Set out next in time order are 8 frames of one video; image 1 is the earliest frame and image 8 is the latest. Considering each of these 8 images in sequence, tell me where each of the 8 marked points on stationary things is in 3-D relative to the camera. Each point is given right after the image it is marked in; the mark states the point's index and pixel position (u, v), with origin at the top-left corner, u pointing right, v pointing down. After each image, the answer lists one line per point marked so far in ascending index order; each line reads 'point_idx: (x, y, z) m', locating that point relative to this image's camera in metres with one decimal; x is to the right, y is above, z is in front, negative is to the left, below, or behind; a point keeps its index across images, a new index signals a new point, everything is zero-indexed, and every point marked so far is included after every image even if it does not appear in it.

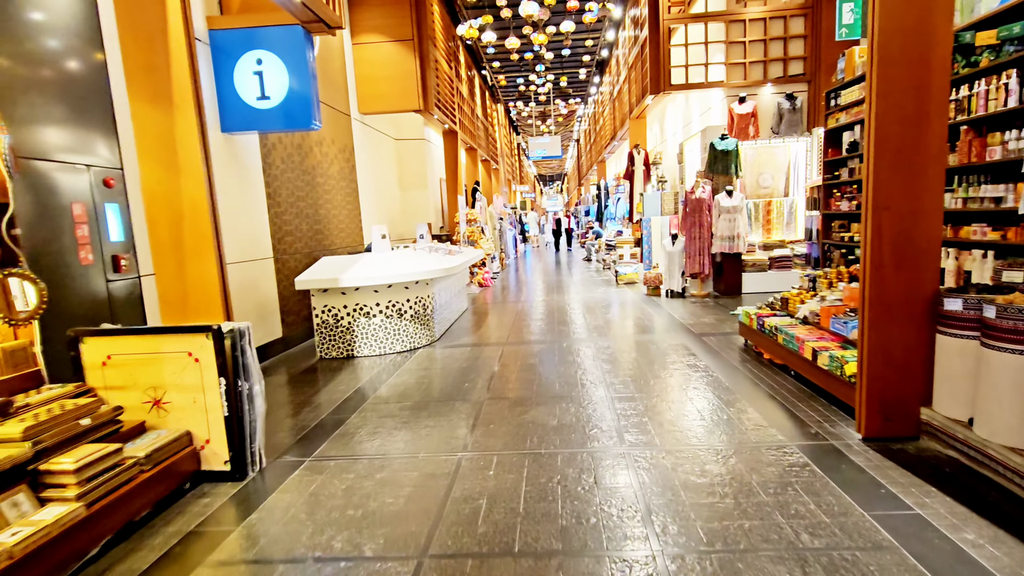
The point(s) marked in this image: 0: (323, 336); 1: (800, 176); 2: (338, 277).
0: (-1.7, -0.4, +4.6) m
1: (+3.8, +1.5, +7.0) m
2: (-1.4, +0.1, +4.3) m
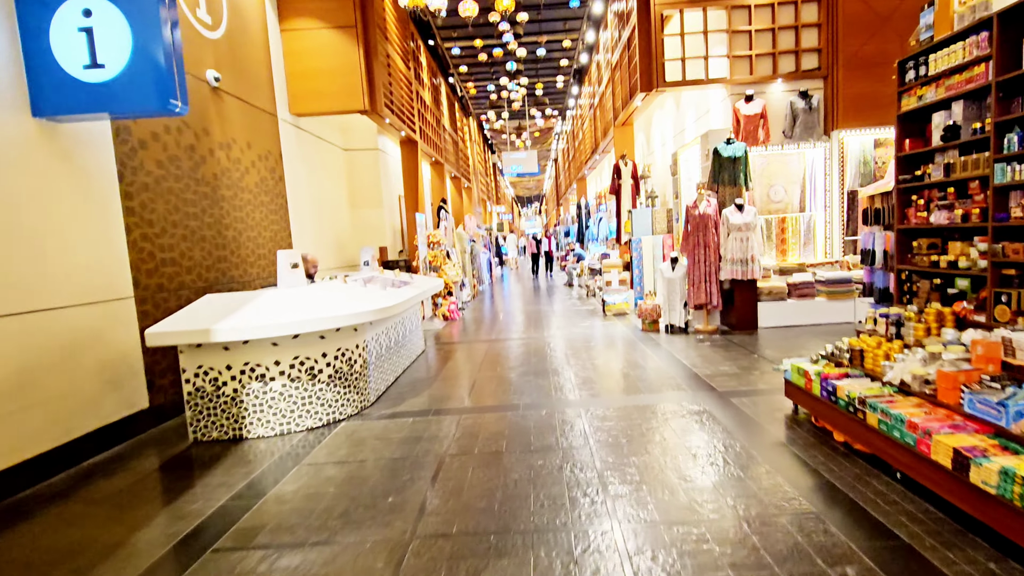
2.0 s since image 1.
0: (-1.9, -0.8, +3.2) m
1: (+3.4, +1.1, +5.9) m
2: (-1.7, -0.2, +3.0) m
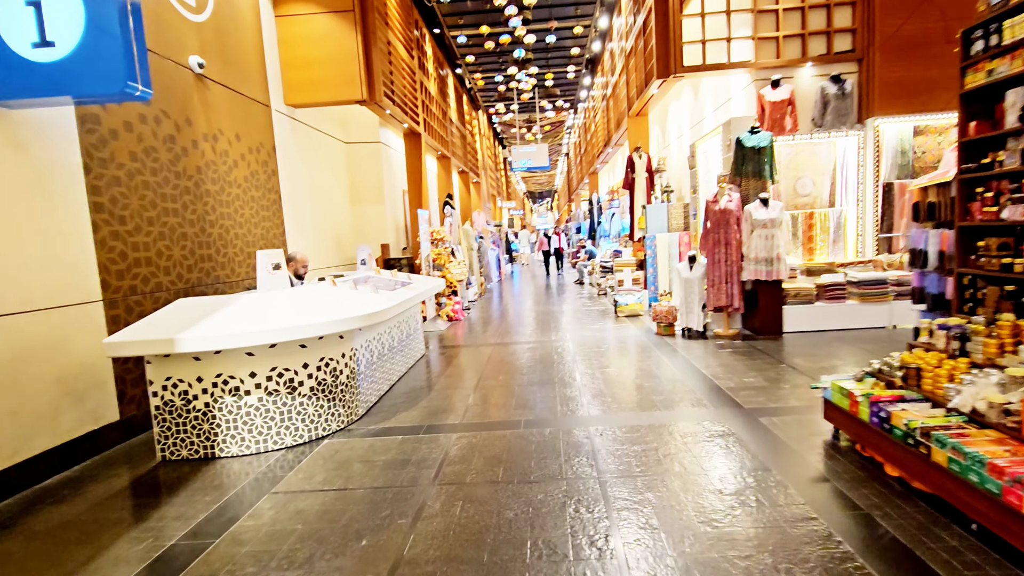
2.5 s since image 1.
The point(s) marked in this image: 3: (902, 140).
0: (-1.9, -0.8, +2.9) m
1: (+3.5, +1.1, +5.5) m
2: (-1.7, -0.2, +2.7) m
3: (+3.9, +1.5, +5.3) m
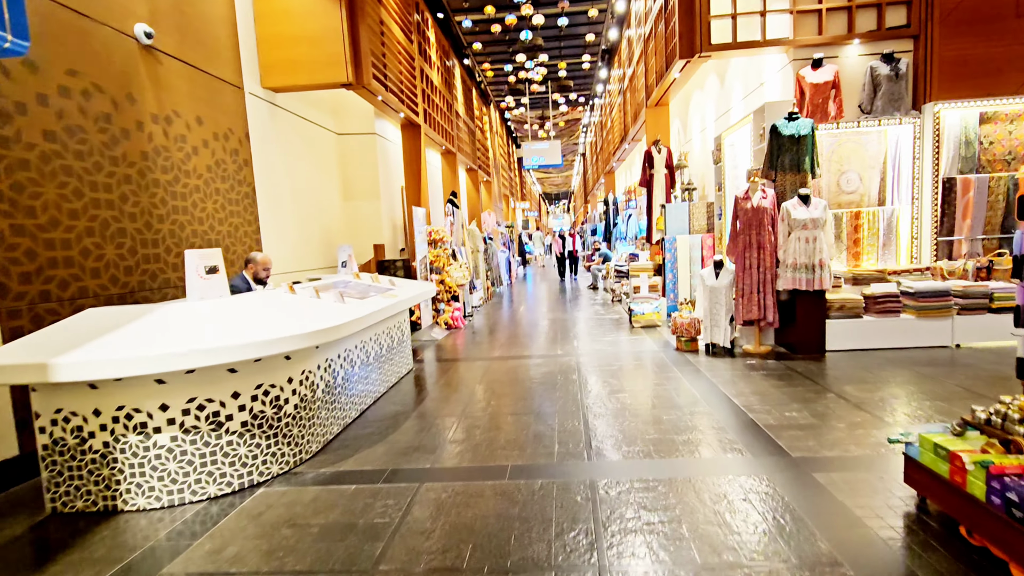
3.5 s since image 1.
0: (-2.0, -0.8, +2.3) m
1: (+3.5, +1.0, +4.7) m
2: (-1.8, -0.3, +2.1) m
3: (+3.9, +1.4, +4.5) m
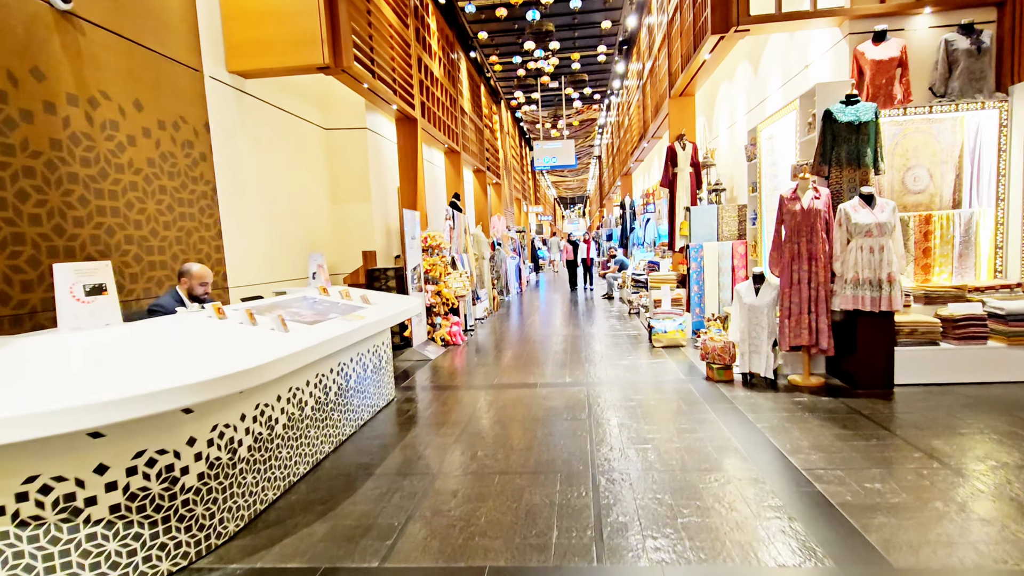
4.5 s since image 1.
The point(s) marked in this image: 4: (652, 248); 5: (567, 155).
0: (-2.1, -0.9, +1.6) m
1: (+3.5, +0.9, +3.9) m
2: (-1.9, -0.4, +1.4) m
3: (+3.9, +1.2, +3.7) m
4: (+2.5, +0.7, +9.6) m
5: (+1.4, +3.3, +13.2) m
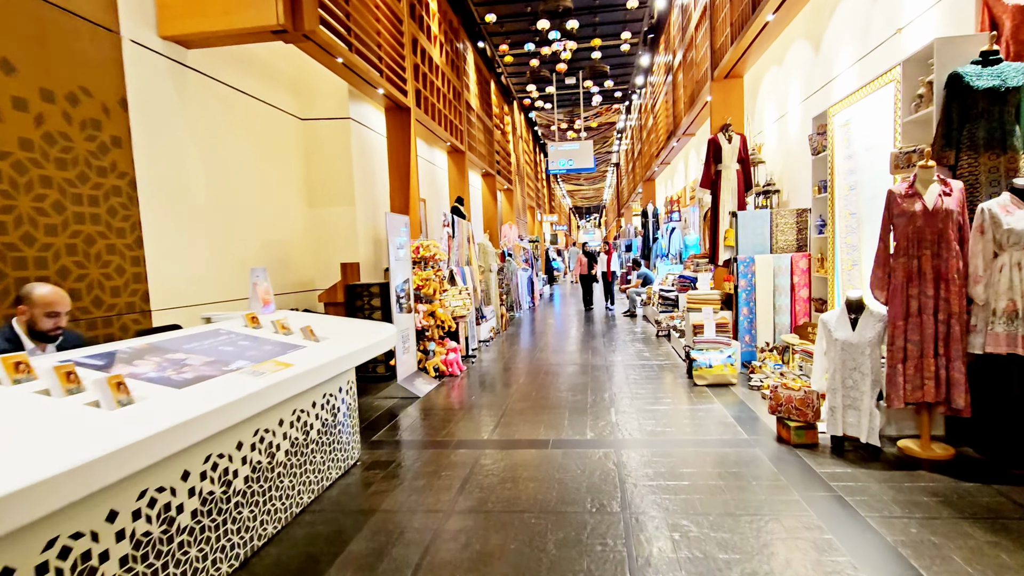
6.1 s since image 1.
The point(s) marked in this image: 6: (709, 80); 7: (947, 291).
0: (-2.1, -1.0, +0.7) m
1: (+3.5, +0.7, +2.8) m
2: (-1.9, -0.5, +0.4) m
3: (+3.9, +1.0, +2.6) m
4: (+2.7, +0.5, +8.5) m
5: (+1.7, +2.9, +12.2) m
6: (+2.4, +2.5, +6.3) m
7: (+2.2, 0.0, +2.6) m
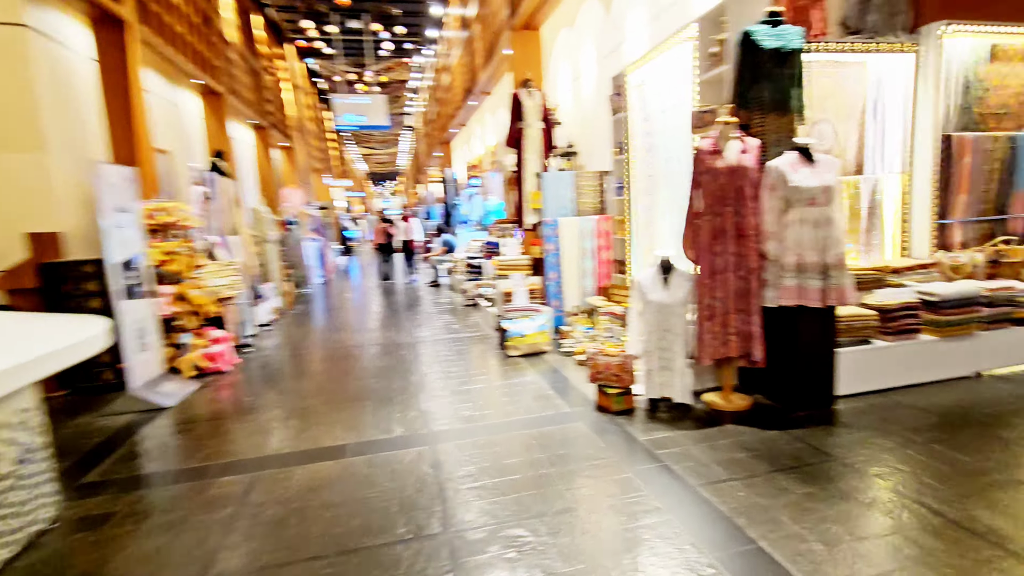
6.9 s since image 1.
0: (-2.1, -1.1, -0.7) m
1: (+2.4, +1.0, +3.3) m
2: (-1.8, -0.6, -0.9) m
3: (+2.8, +1.3, +3.2) m
4: (-0.5, +1.0, +8.3) m
5: (-2.9, +3.6, +11.2) m
6: (-0.1, +2.9, +6.0) m
7: (+1.2, +0.2, +2.7) m
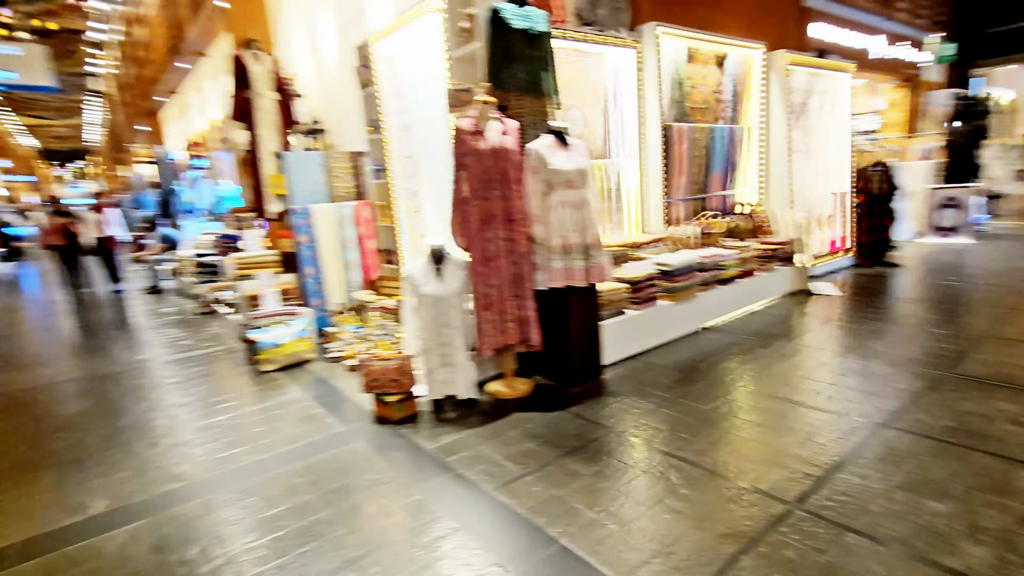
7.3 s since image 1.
0: (-1.4, -1.3, -1.7) m
1: (+0.8, +1.2, +3.7) m
2: (-1.1, -0.8, -1.8) m
3: (+1.1, +1.6, +3.7) m
4: (-3.9, +1.0, +7.0) m
5: (-7.5, +3.4, +8.5) m
6: (-2.7, +2.9, +5.0) m
7: (0.0, +0.3, +2.6) m
